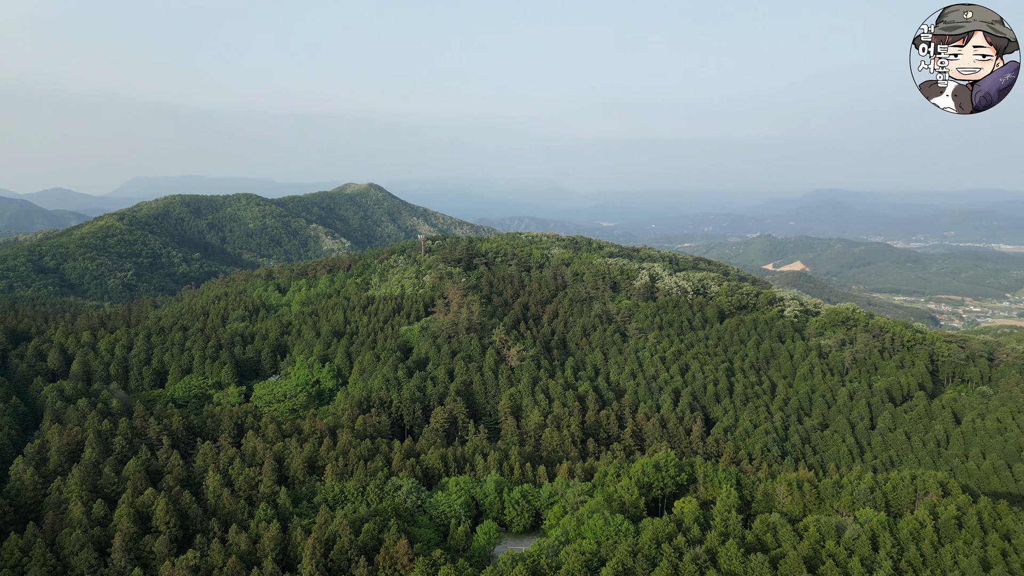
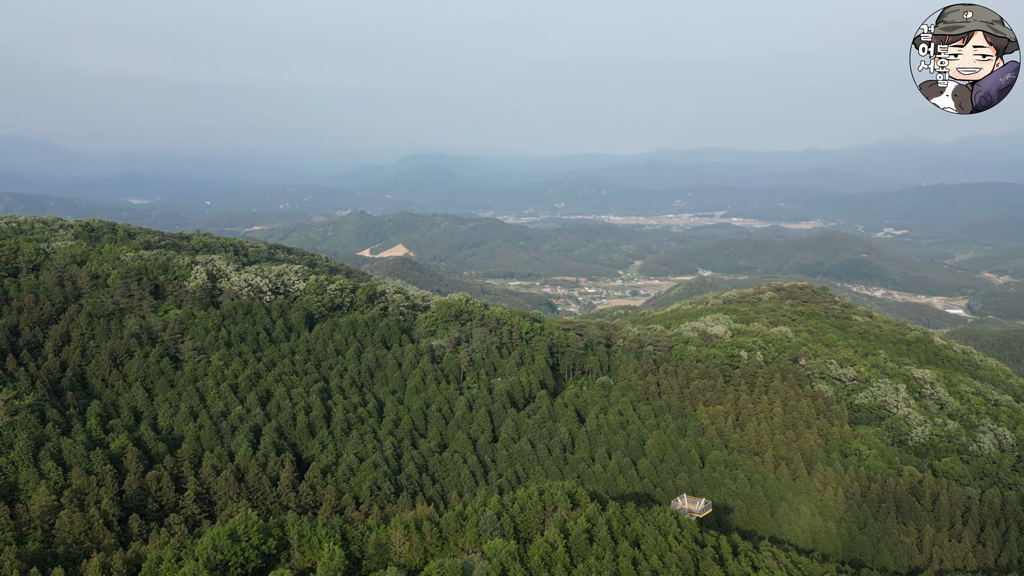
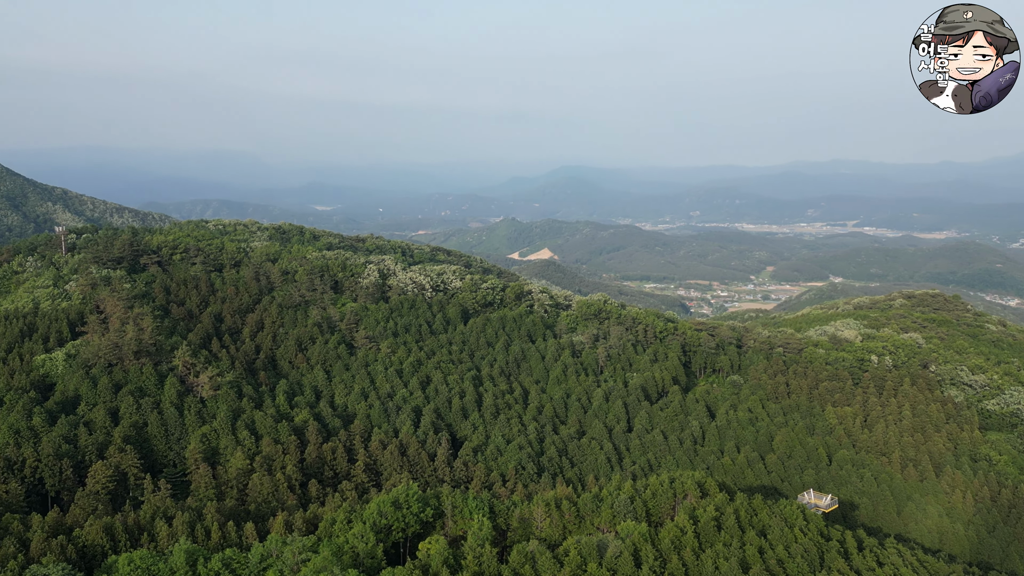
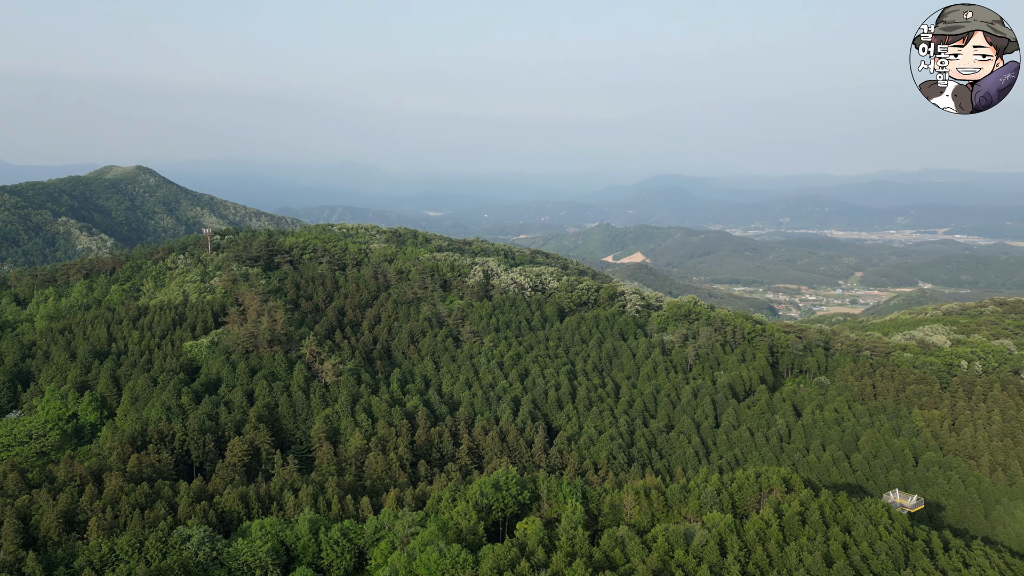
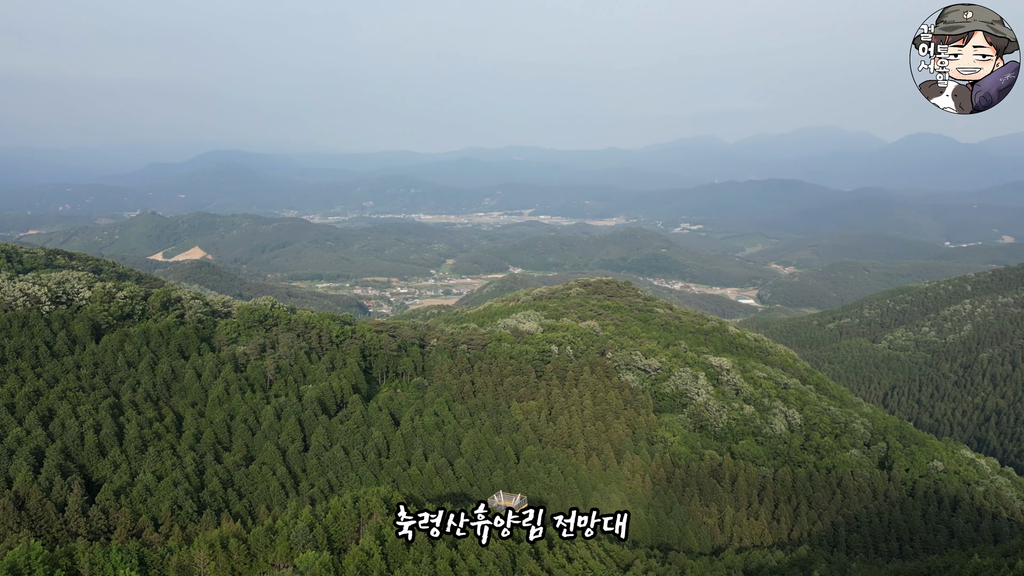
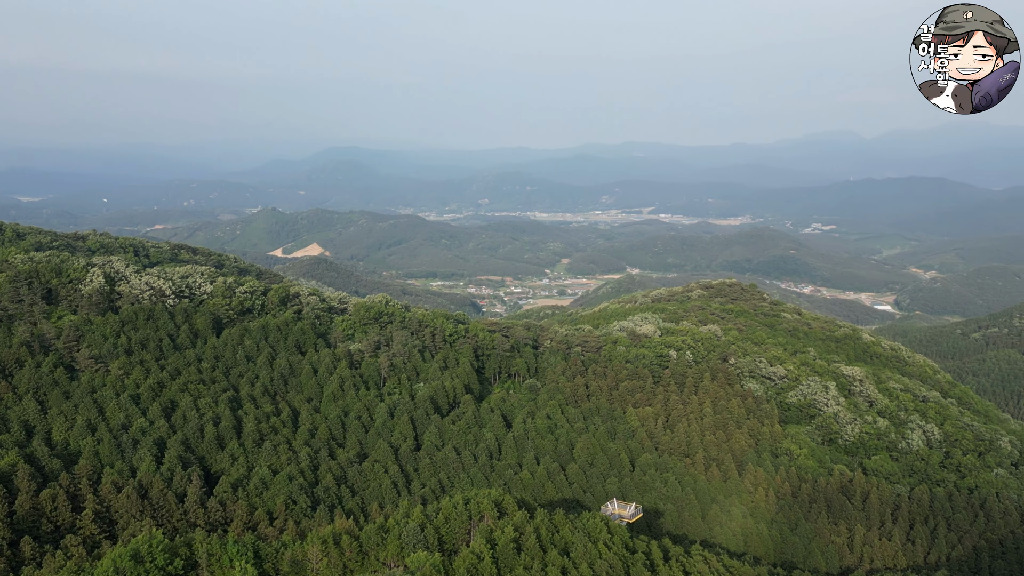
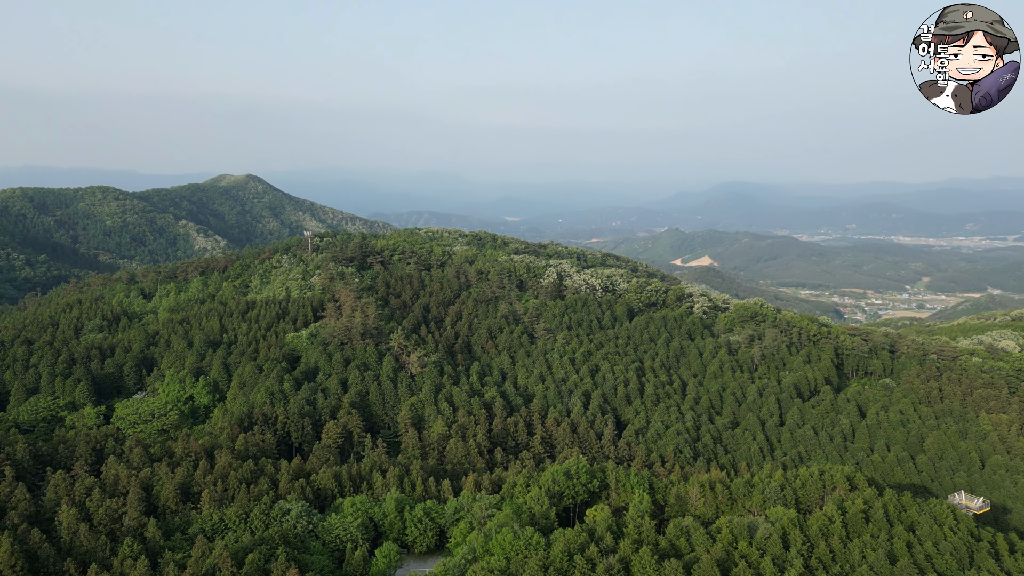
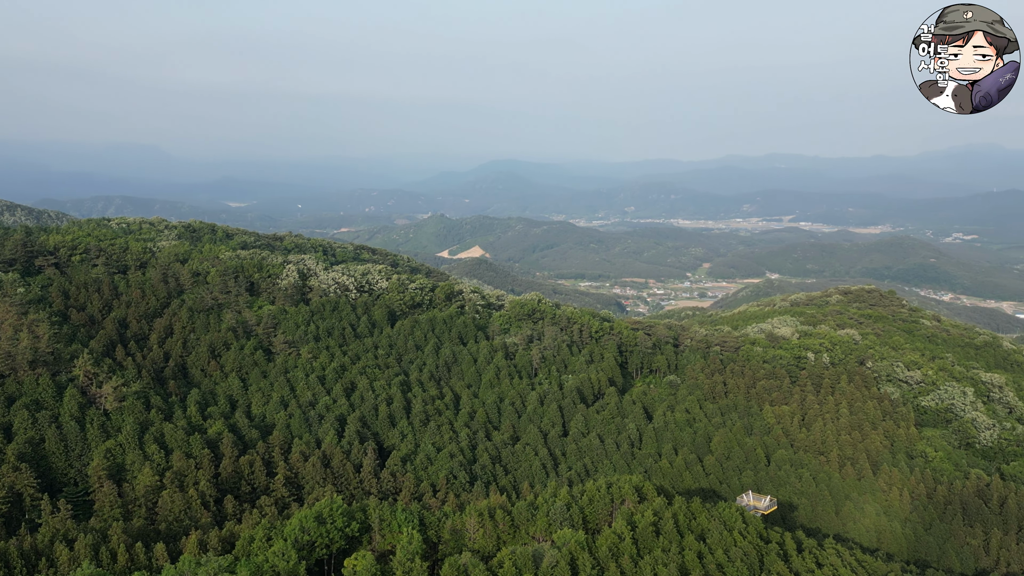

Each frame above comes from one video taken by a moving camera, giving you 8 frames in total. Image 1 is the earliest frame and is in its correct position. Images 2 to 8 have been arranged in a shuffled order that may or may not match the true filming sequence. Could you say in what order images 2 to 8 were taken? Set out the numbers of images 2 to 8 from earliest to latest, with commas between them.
7, 4, 3, 8, 2, 6, 5
